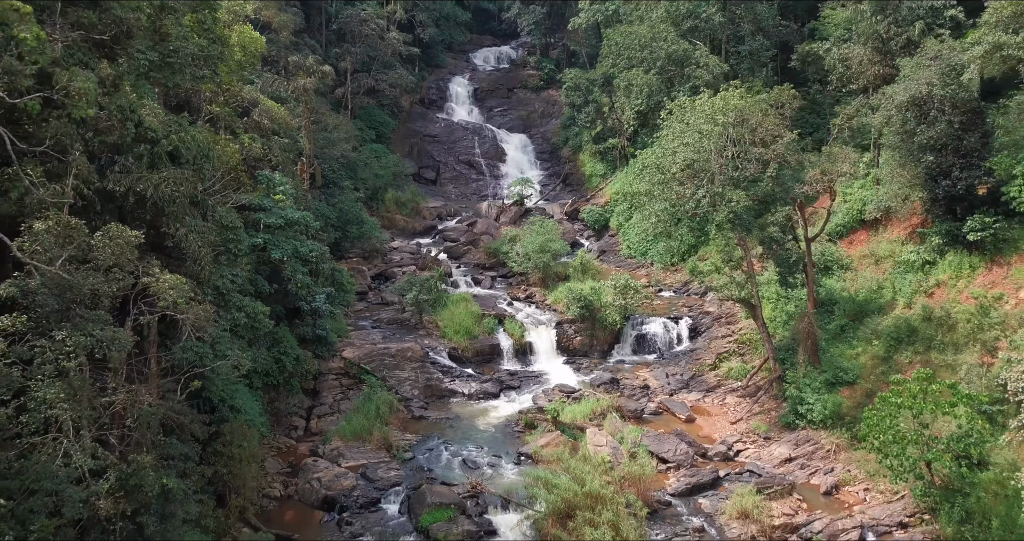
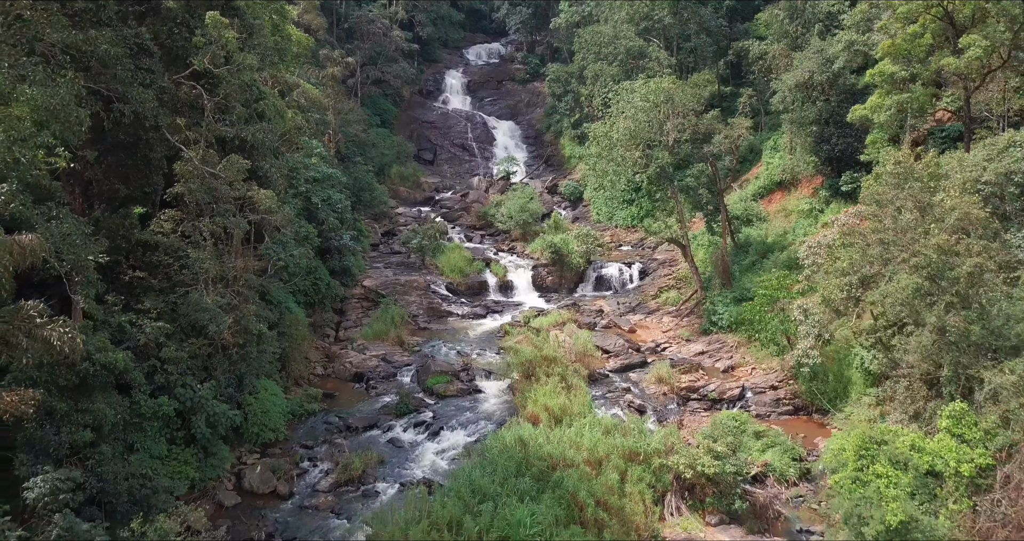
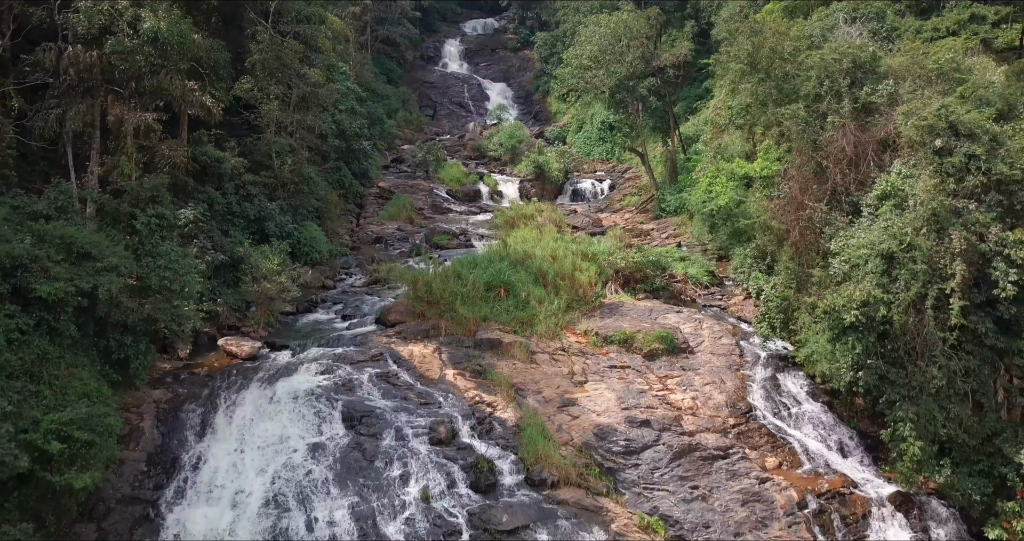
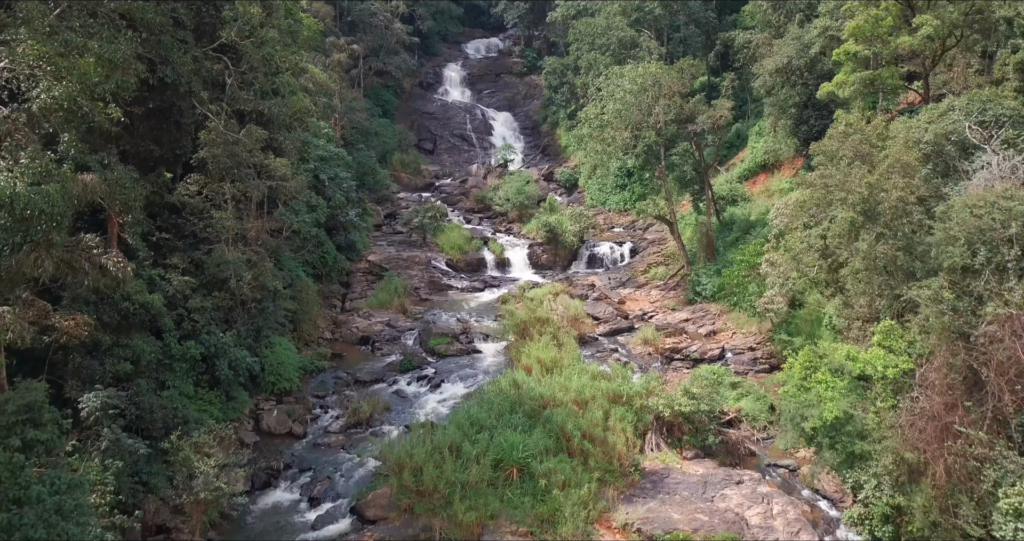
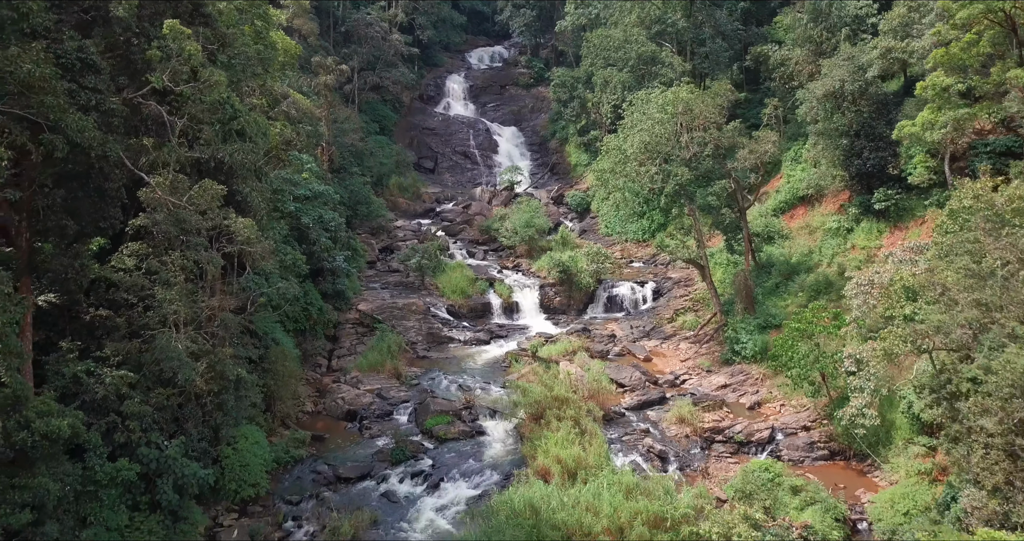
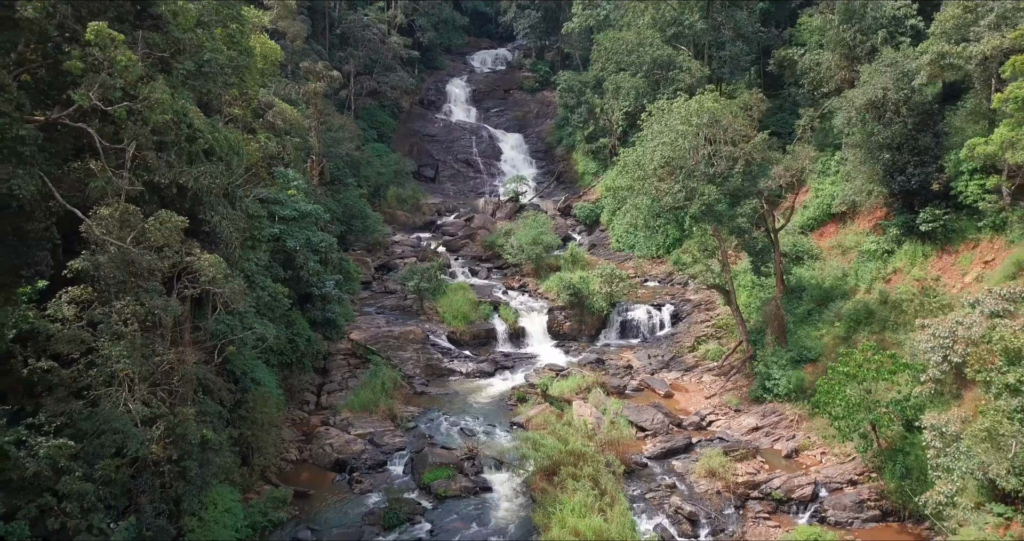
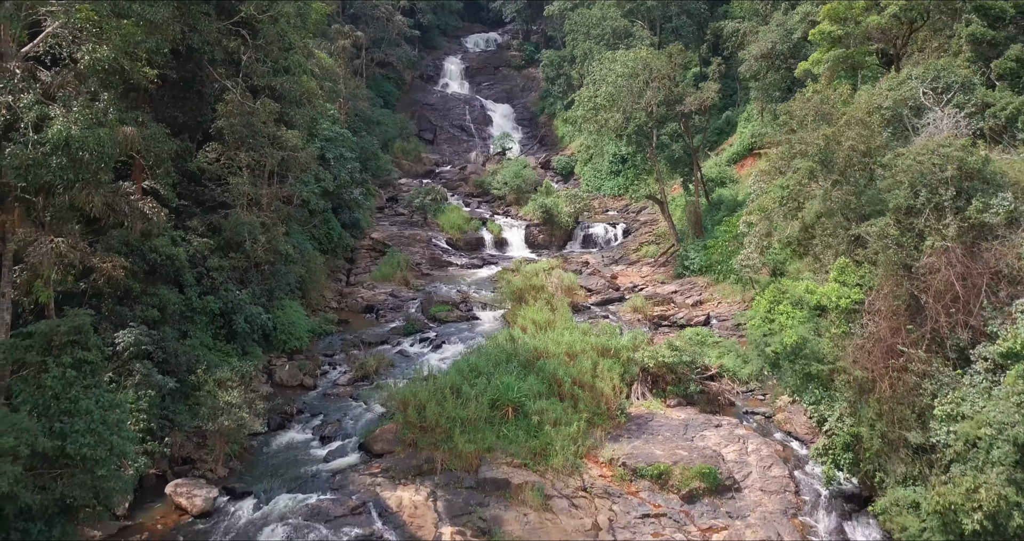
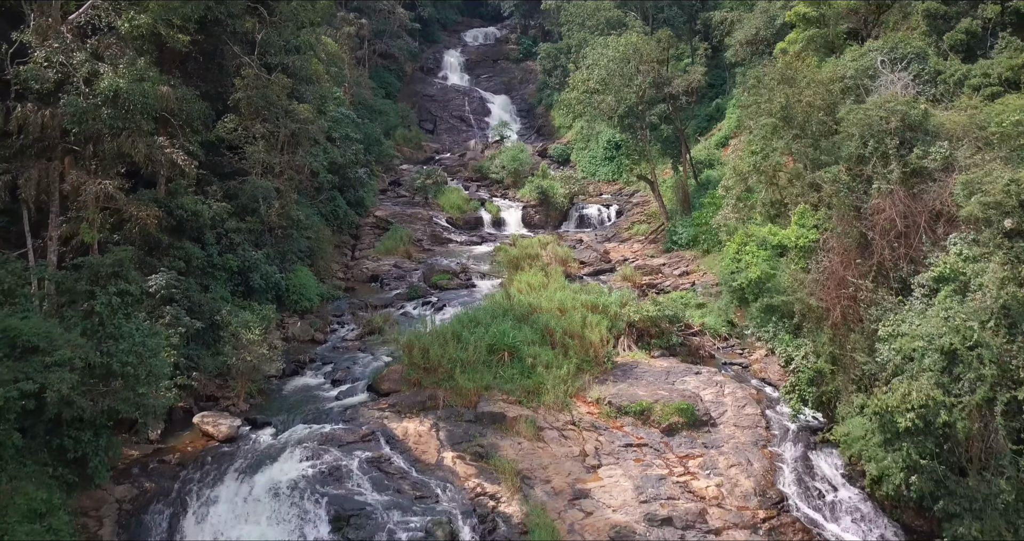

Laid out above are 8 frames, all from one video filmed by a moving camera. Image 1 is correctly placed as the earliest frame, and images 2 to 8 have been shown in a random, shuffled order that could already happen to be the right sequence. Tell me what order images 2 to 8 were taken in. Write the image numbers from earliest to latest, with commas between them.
6, 5, 2, 4, 7, 8, 3
